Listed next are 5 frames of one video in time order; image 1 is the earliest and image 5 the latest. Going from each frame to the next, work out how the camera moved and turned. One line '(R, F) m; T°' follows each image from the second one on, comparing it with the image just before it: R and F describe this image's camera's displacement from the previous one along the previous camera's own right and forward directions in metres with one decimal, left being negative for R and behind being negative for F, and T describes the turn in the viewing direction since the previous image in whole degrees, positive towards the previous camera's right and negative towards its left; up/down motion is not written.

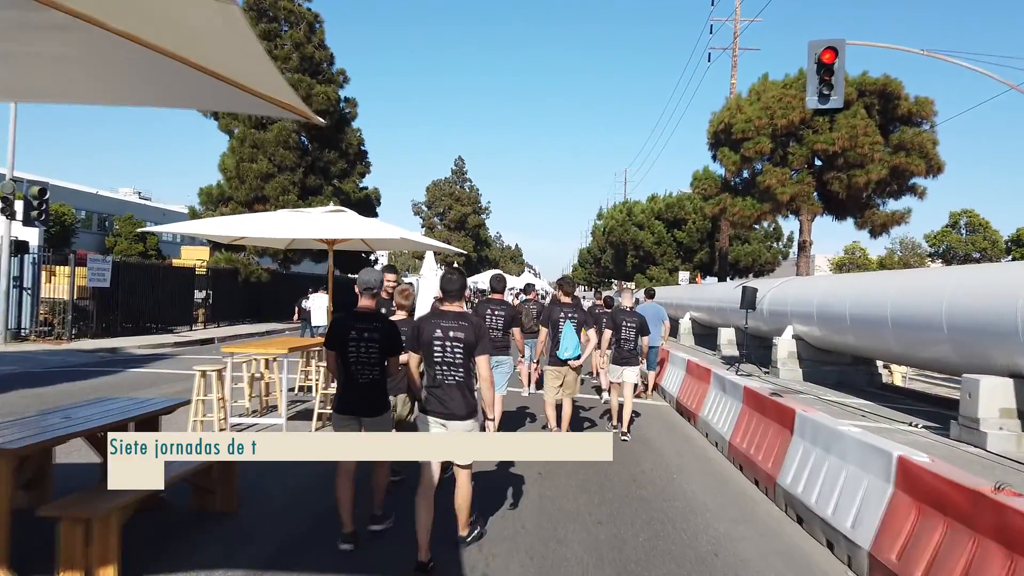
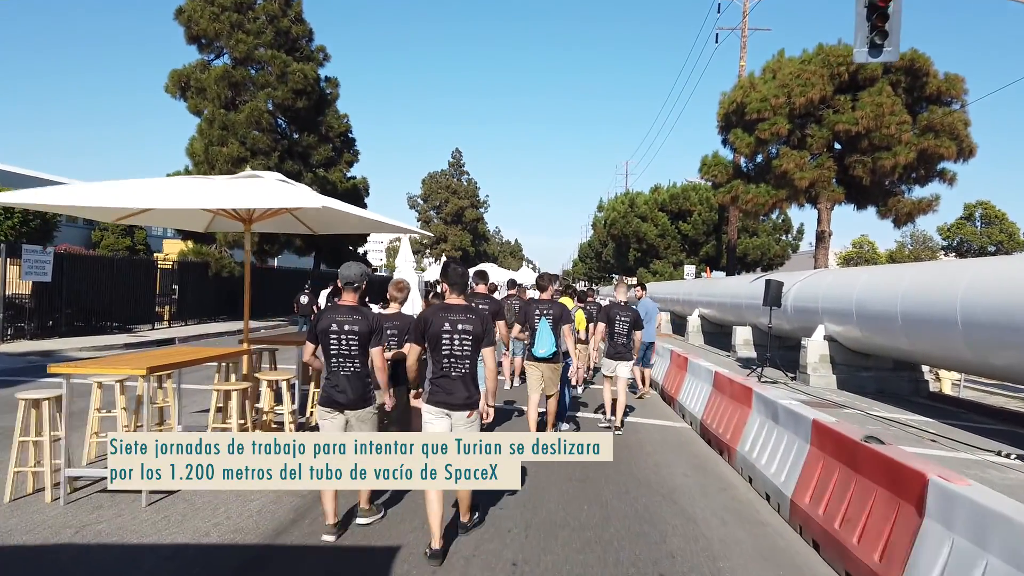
(+0.2, +2.4) m; 0°
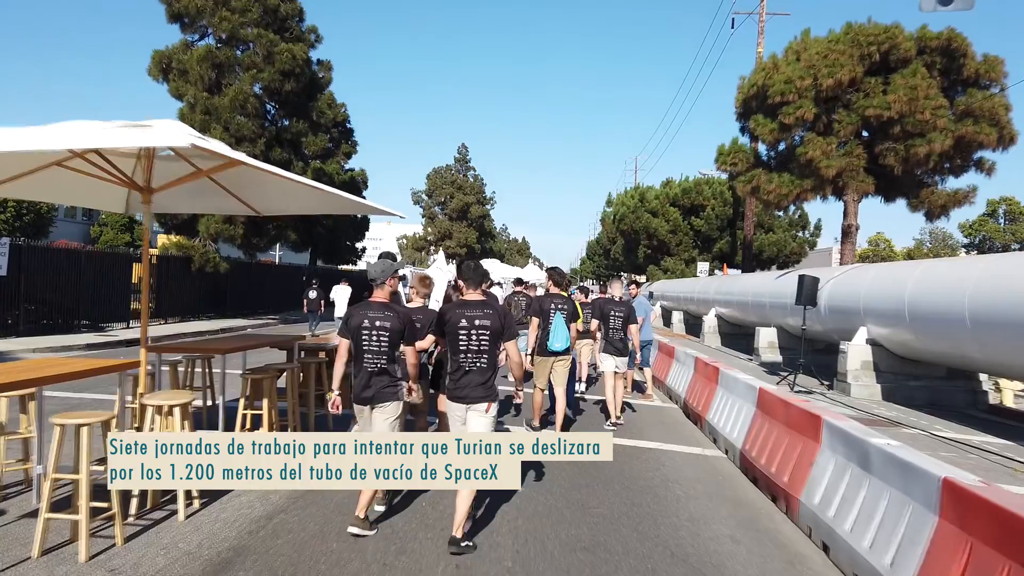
(+0.2, +1.8) m; -1°
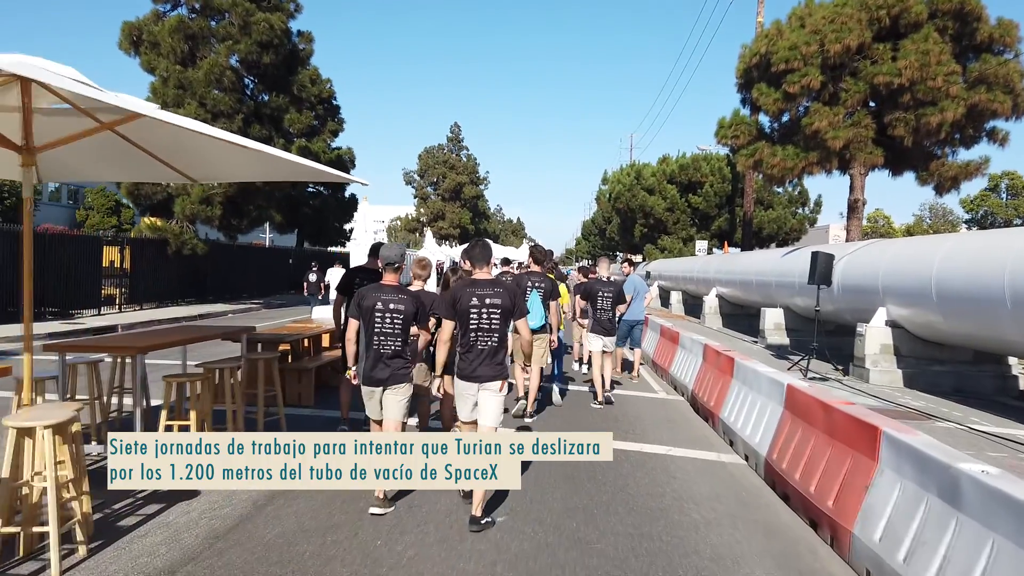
(+0.1, +1.1) m; 0°
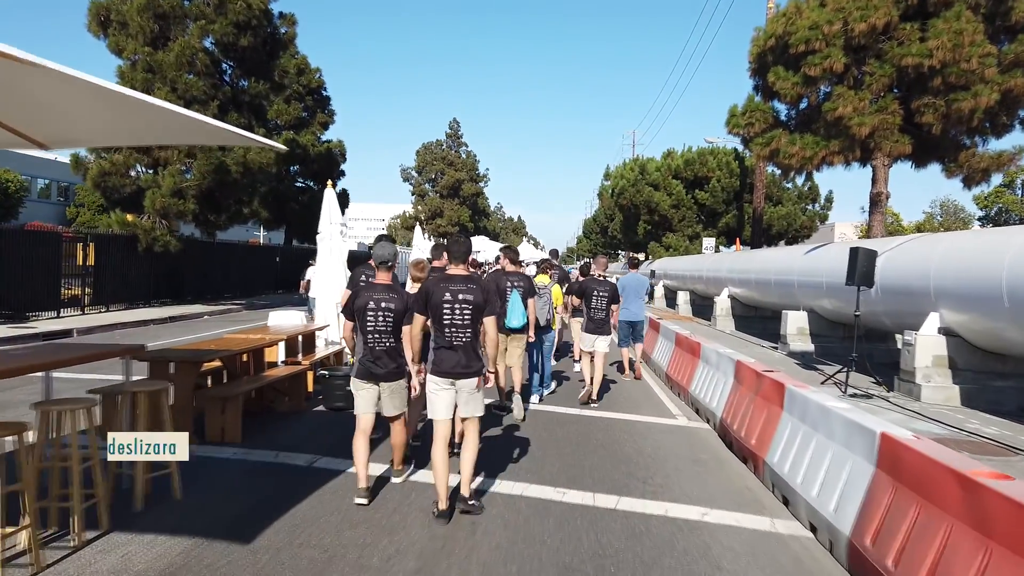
(+0.2, +1.8) m; 0°
